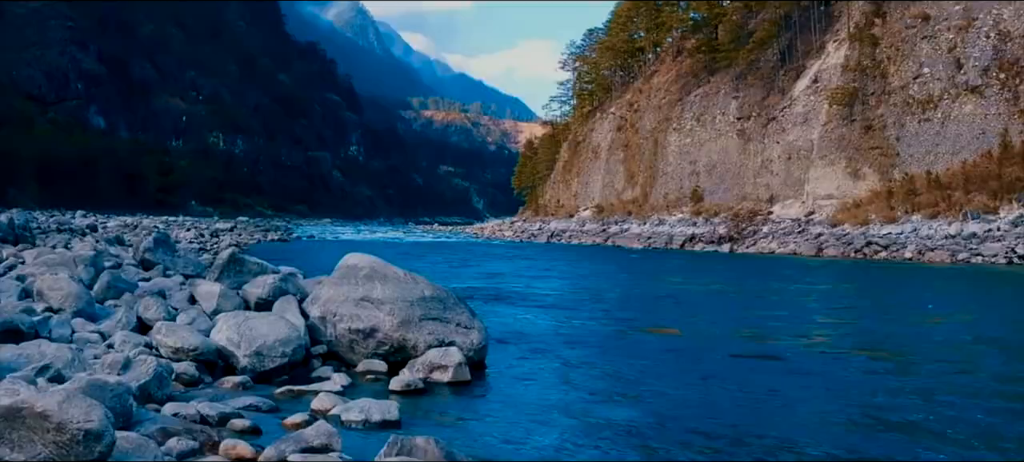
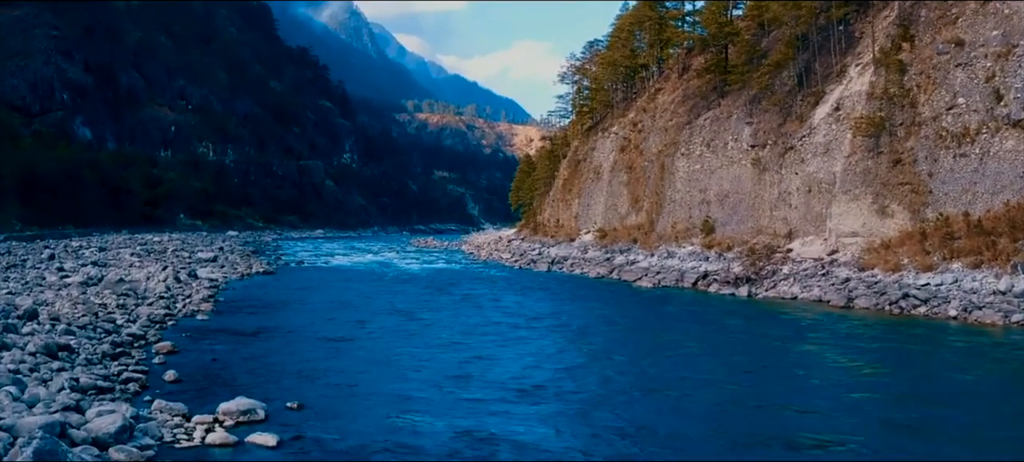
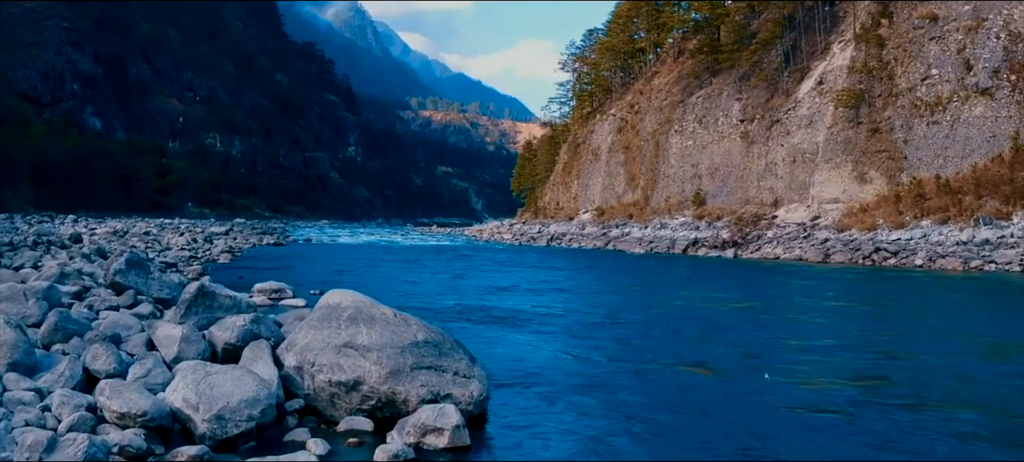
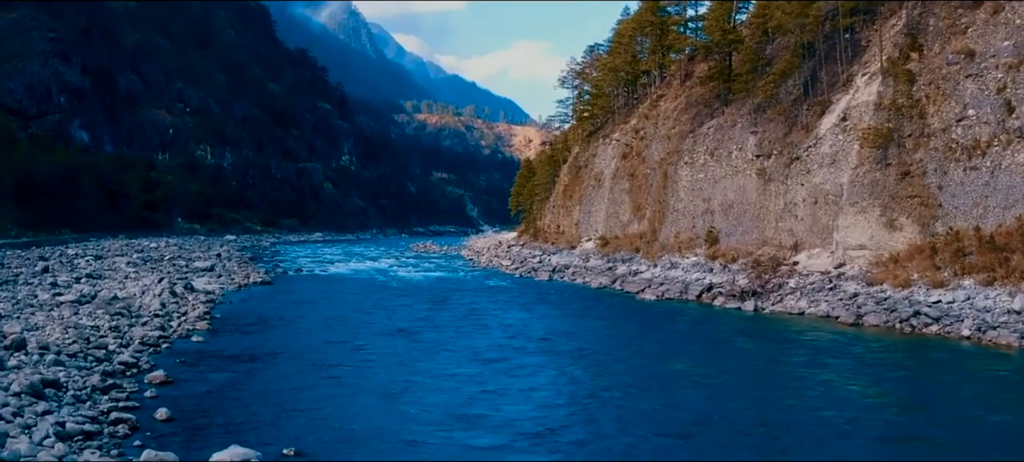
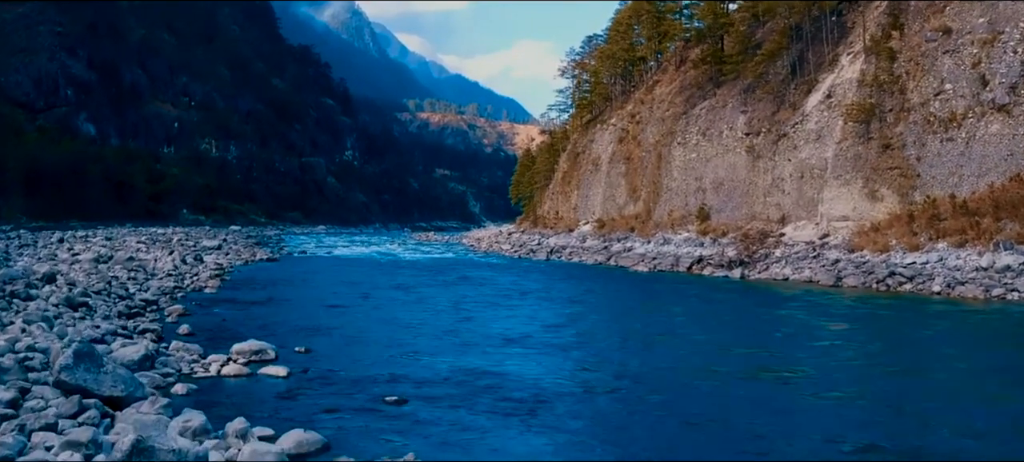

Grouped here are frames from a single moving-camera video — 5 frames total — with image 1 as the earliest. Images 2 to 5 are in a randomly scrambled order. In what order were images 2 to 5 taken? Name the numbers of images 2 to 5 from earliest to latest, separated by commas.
3, 5, 2, 4
